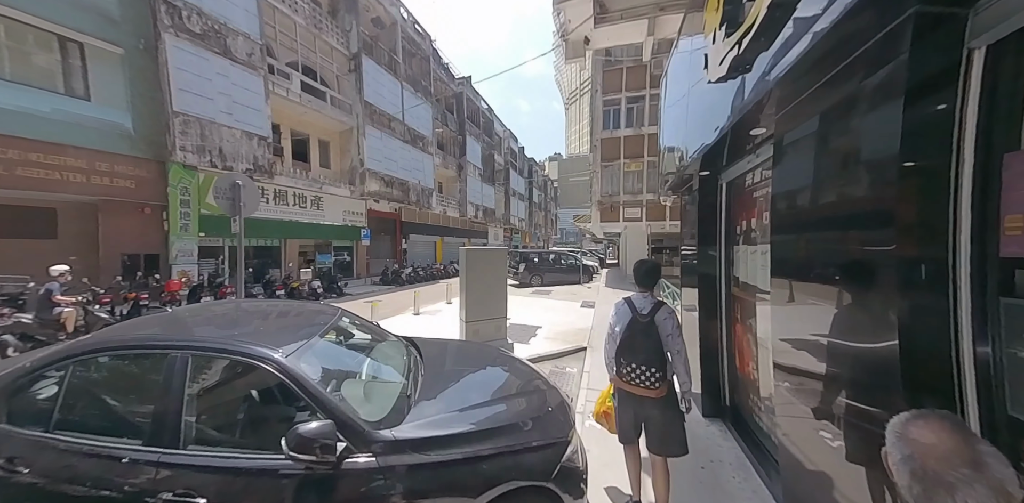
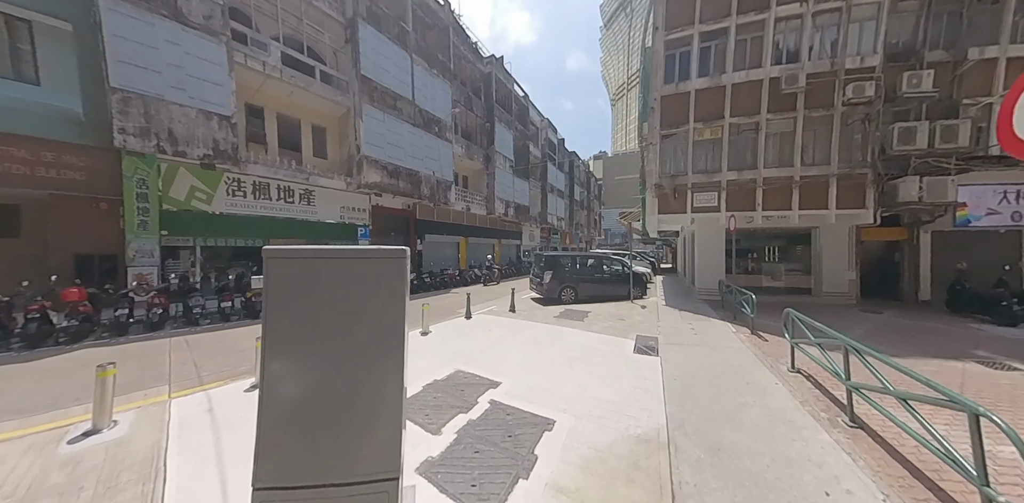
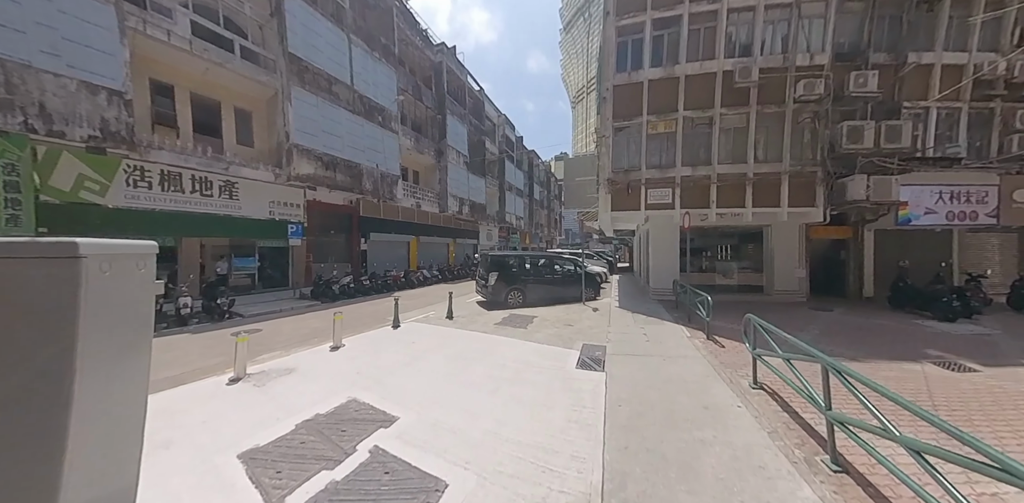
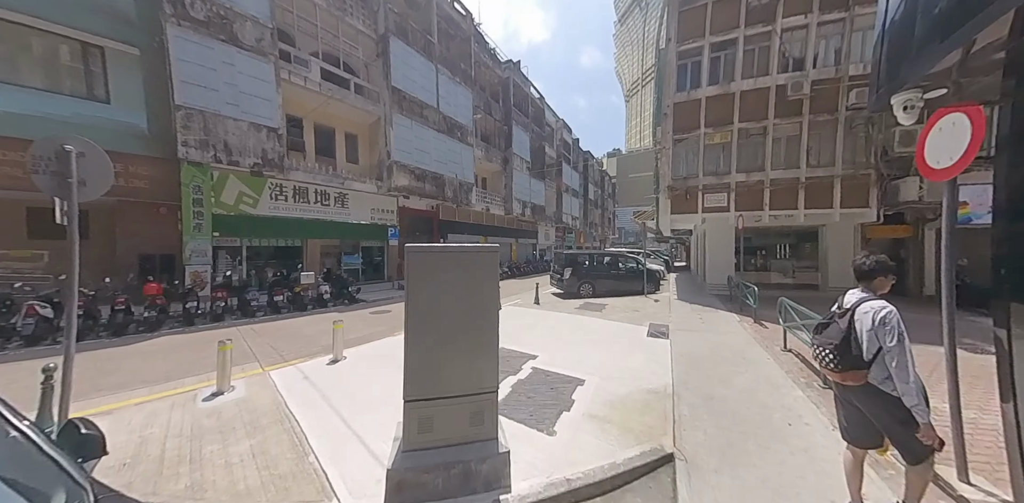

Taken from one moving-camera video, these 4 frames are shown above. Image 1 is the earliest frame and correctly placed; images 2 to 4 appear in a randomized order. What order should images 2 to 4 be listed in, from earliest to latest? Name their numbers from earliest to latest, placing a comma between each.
4, 2, 3
